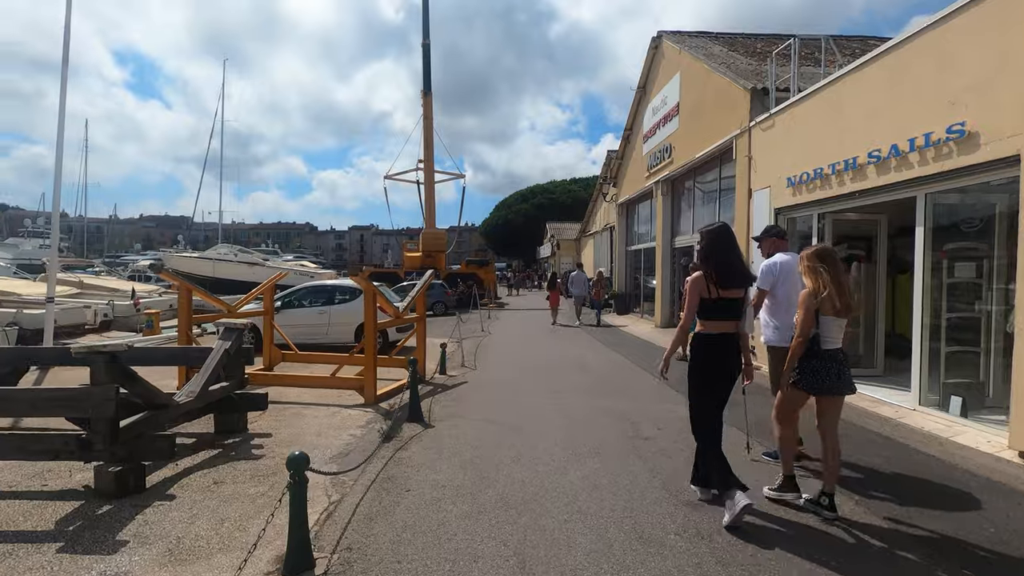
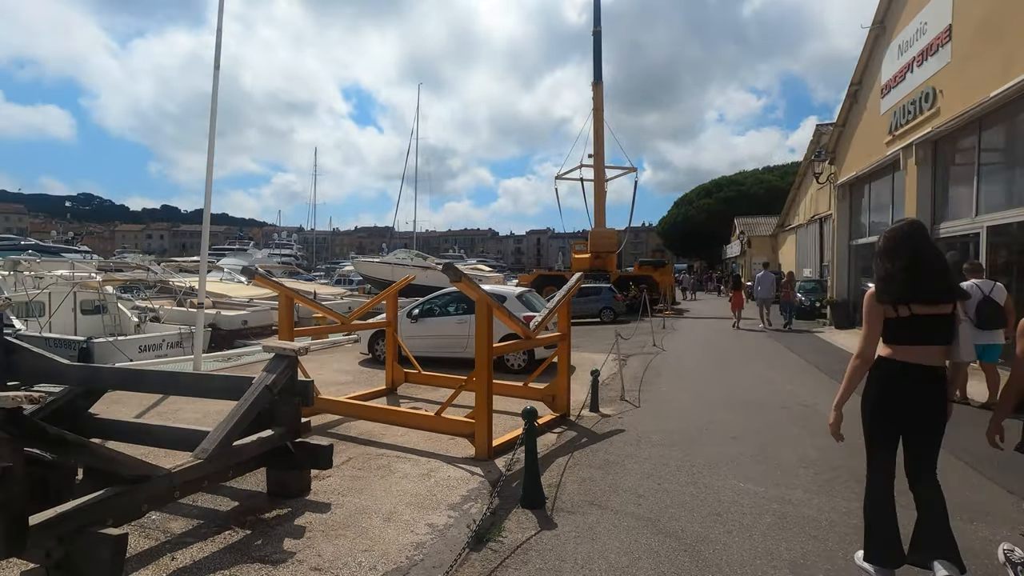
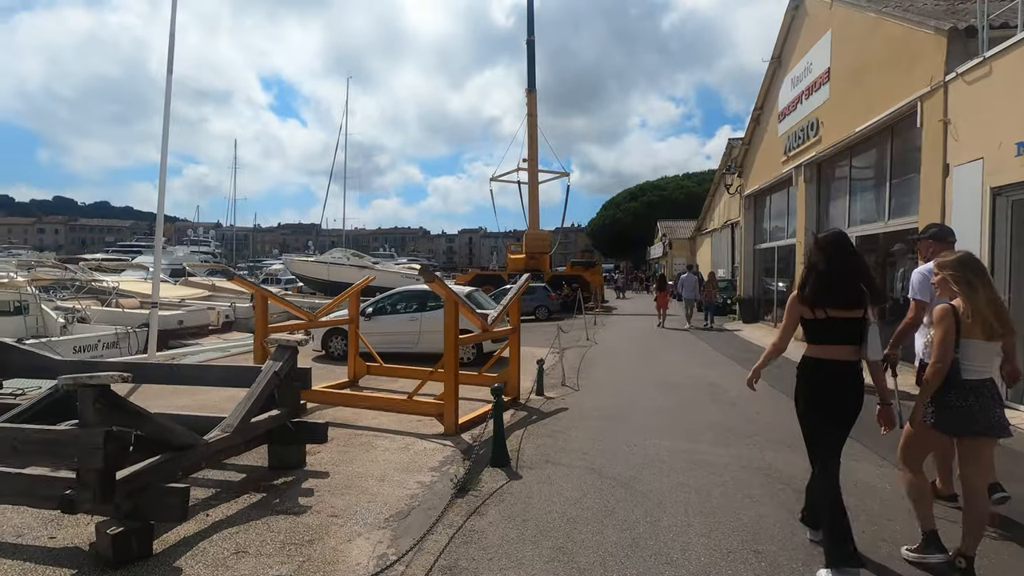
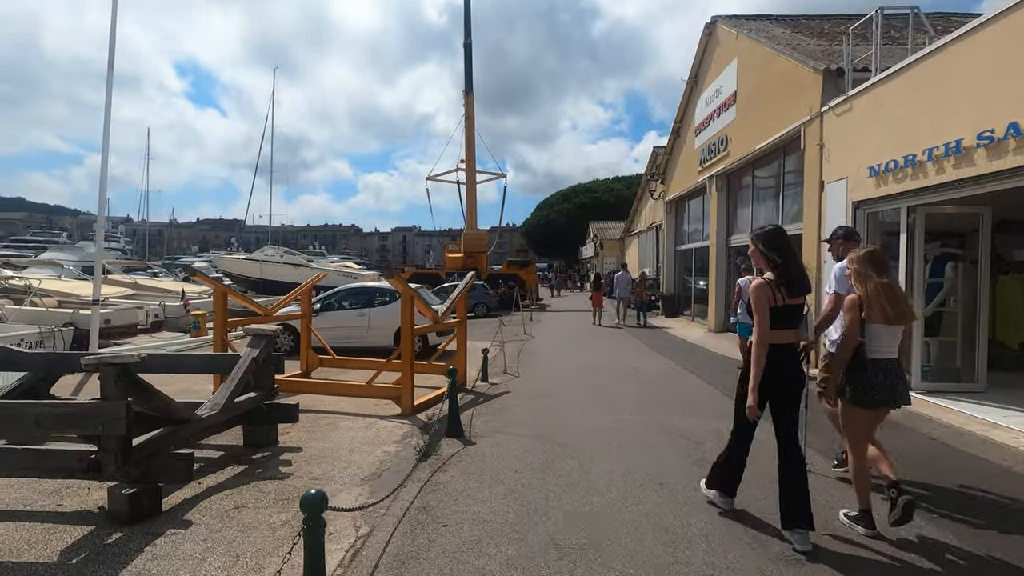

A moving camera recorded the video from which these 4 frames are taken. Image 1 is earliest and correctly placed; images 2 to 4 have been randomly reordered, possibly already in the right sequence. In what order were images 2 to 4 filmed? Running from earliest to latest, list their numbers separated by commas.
4, 3, 2
